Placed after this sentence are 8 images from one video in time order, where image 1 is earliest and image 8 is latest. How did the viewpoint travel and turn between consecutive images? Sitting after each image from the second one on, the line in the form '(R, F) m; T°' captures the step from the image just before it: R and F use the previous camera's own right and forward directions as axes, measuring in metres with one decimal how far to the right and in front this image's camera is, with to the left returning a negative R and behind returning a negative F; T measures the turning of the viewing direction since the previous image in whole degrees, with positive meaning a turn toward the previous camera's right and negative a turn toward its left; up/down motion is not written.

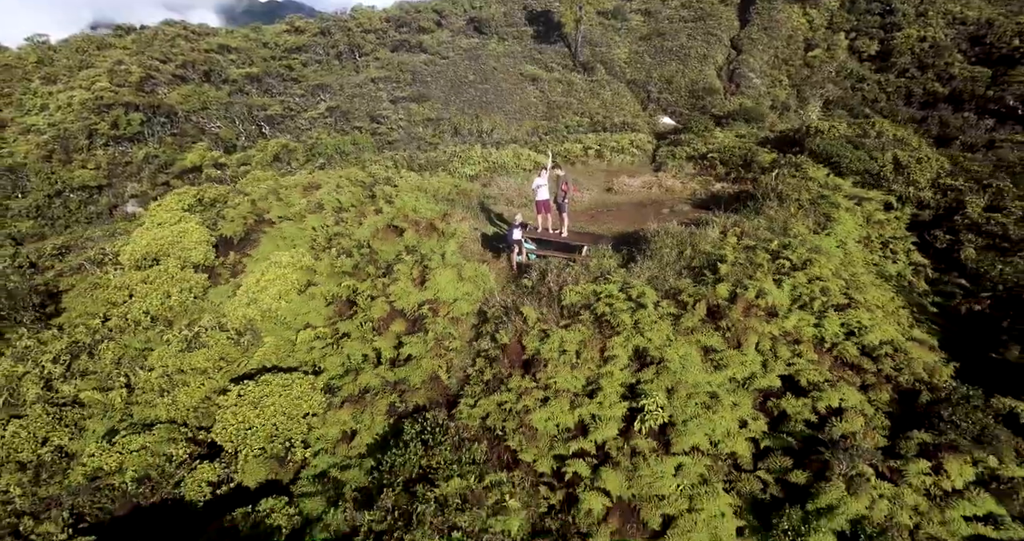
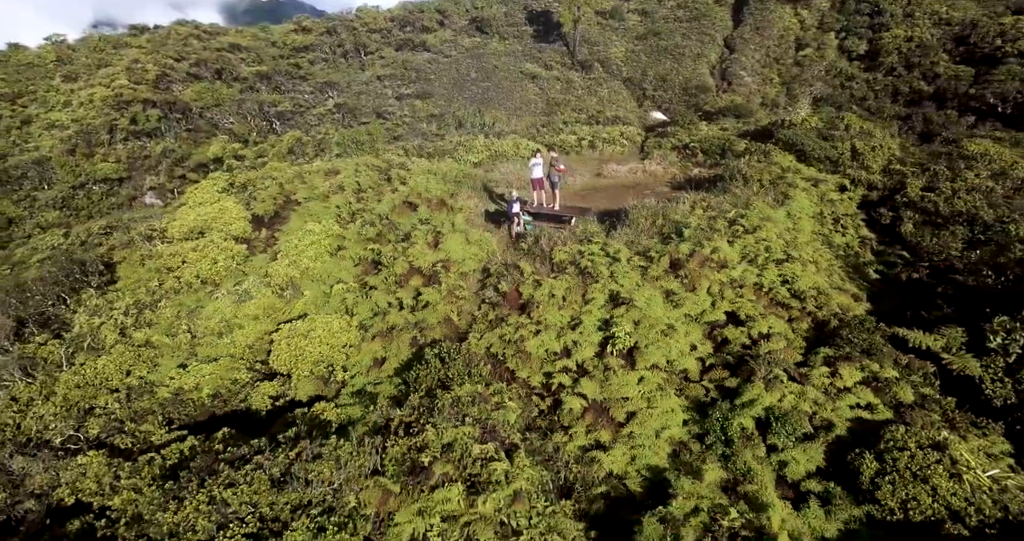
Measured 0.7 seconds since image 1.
(0.0, -1.2) m; 0°
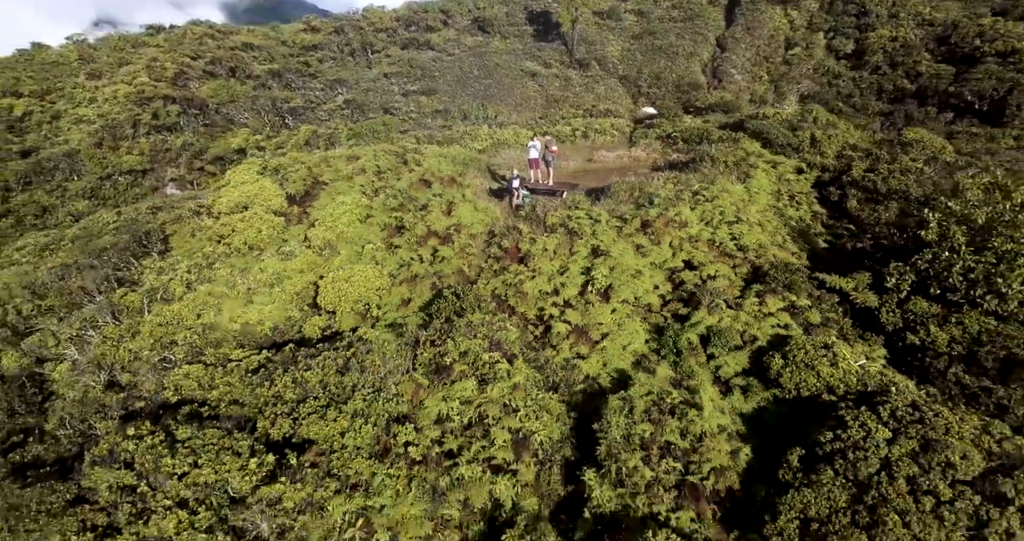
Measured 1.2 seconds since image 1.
(0.0, -1.5) m; 0°
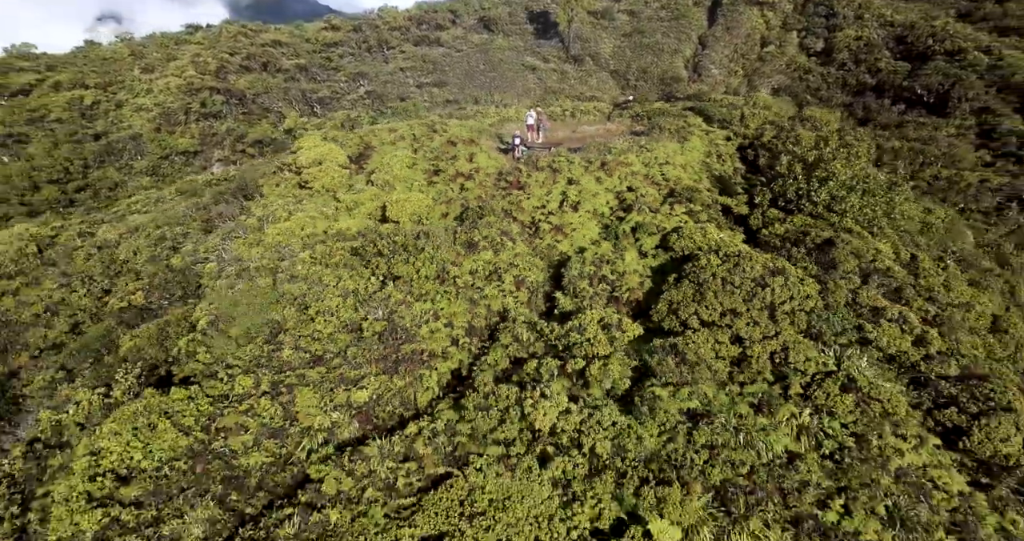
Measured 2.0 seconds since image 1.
(0.0, -4.0) m; 0°
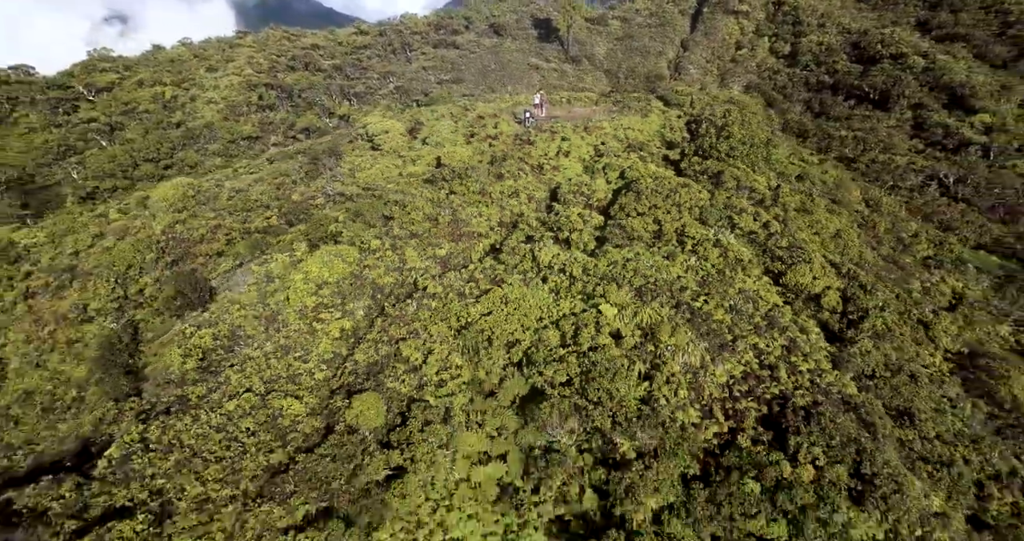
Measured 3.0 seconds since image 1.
(-0.4, -5.8) m; 0°
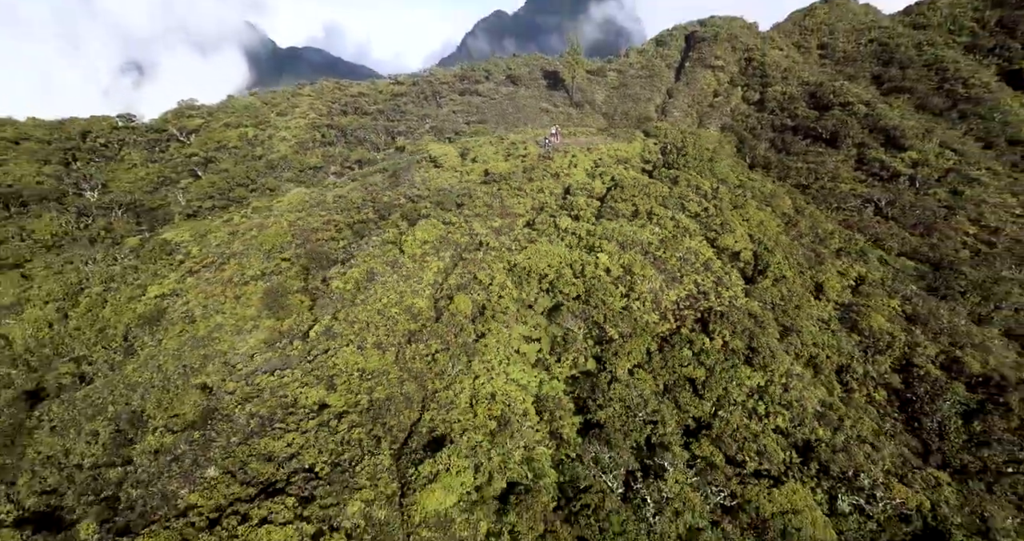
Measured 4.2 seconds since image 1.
(-1.1, -7.4) m; -1°
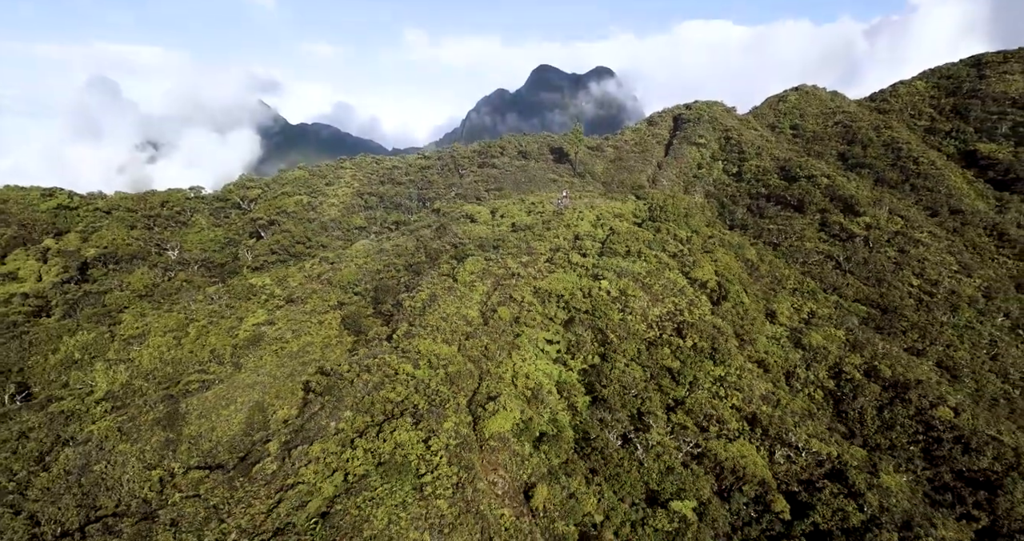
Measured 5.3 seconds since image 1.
(-1.1, -6.9) m; -1°
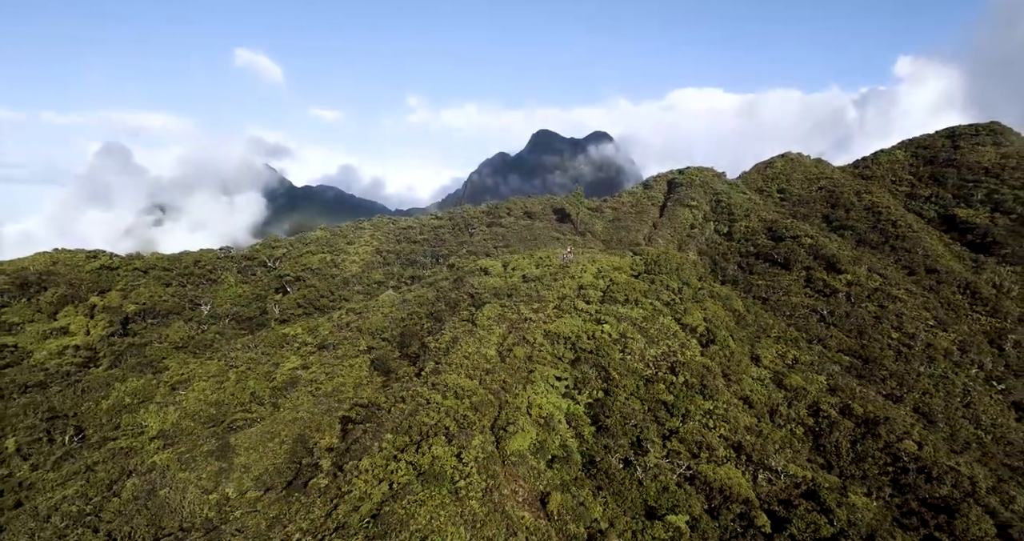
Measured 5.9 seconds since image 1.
(-0.7, -3.9) m; 0°
